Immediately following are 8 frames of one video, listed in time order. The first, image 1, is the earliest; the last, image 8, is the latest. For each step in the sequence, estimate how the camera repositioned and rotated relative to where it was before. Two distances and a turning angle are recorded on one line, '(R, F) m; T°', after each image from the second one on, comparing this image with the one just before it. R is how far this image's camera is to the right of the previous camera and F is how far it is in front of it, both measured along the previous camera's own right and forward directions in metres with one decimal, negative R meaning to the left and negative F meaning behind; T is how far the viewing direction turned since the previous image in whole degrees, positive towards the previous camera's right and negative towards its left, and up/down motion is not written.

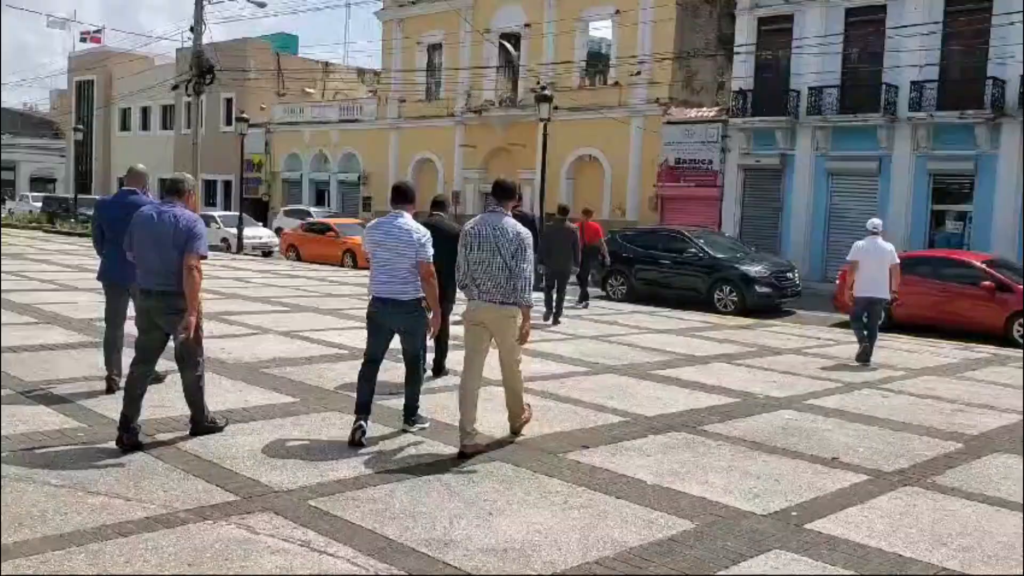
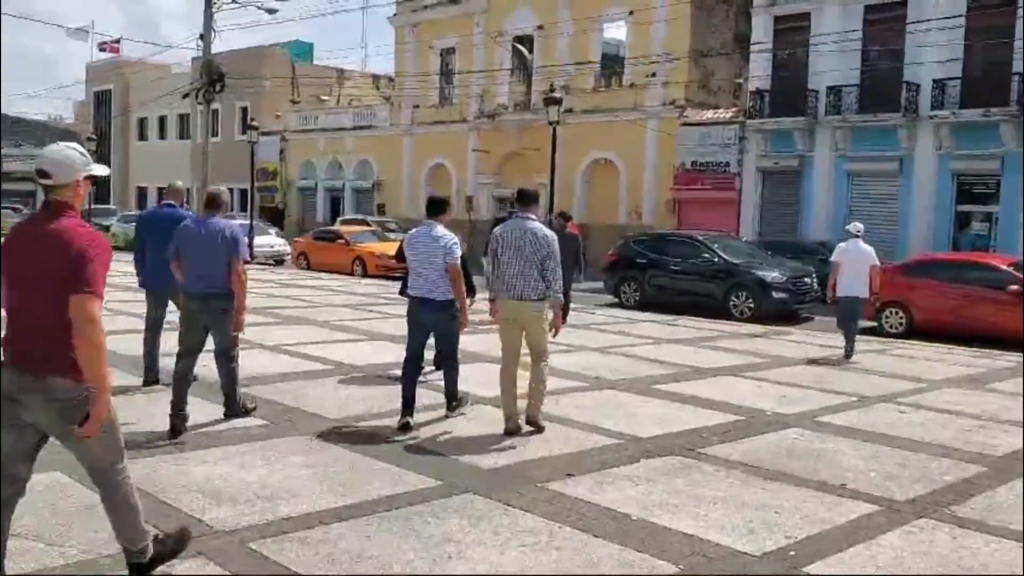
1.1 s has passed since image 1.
(+0.3, +0.5) m; -1°
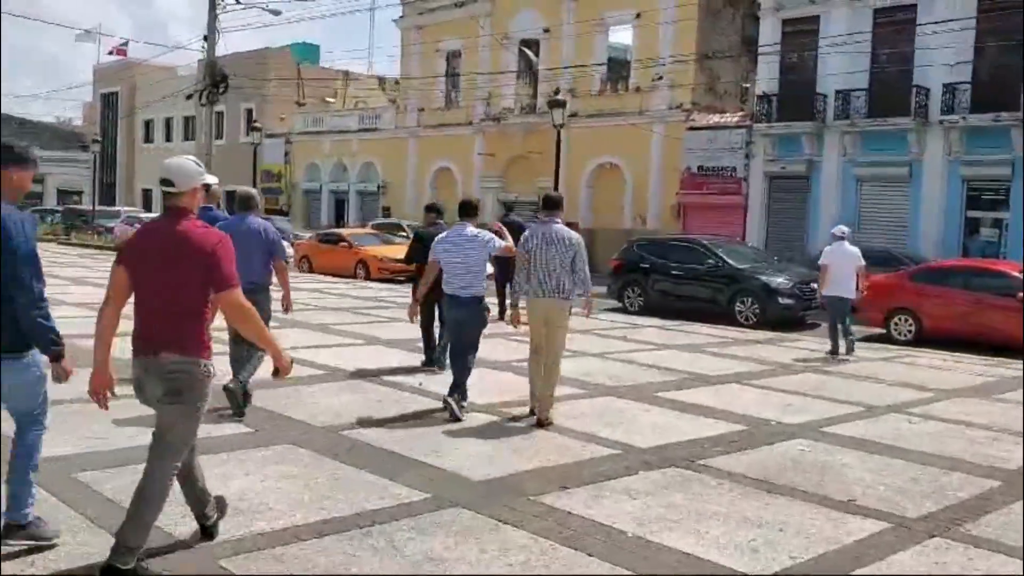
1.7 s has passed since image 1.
(+0.1, +0.3) m; 0°
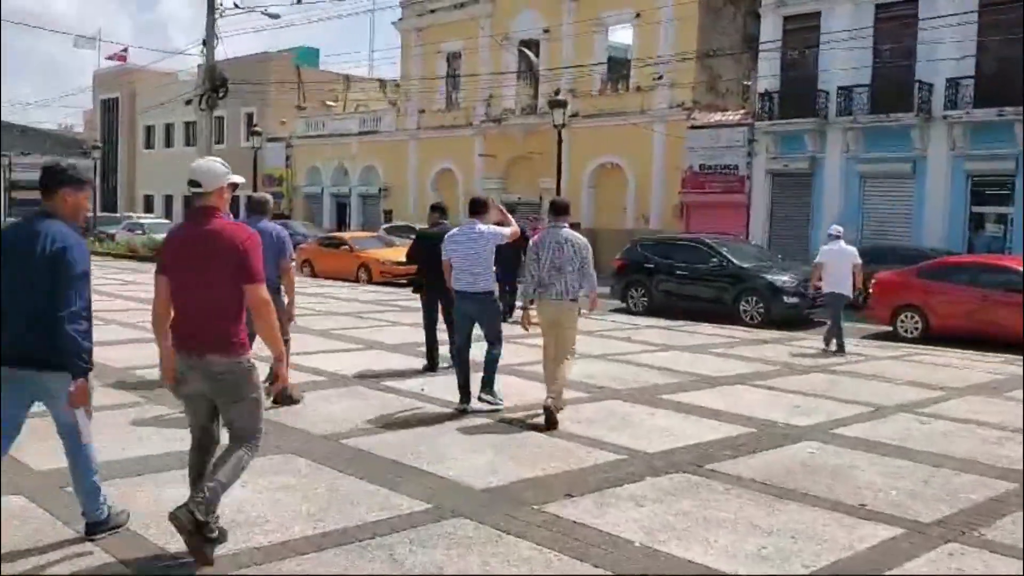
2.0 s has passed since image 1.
(0.0, +0.1) m; 0°
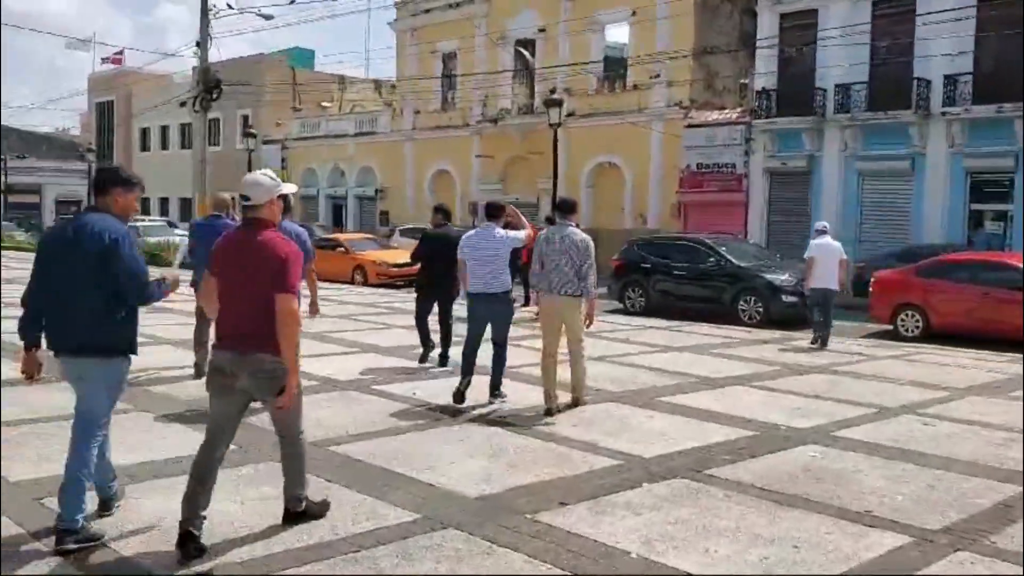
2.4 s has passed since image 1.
(0.0, +0.2) m; 0°
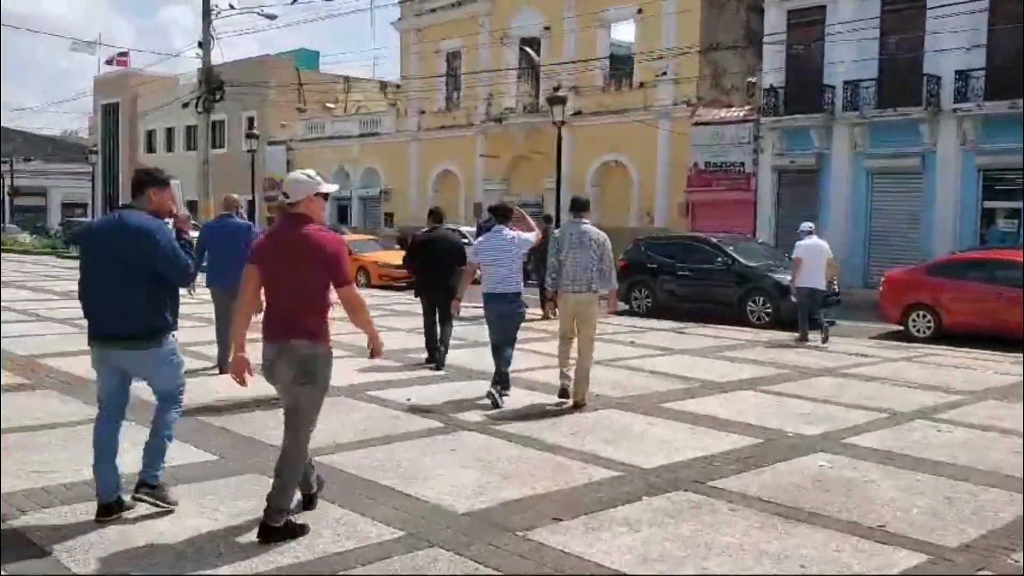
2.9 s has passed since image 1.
(+0.1, +0.3) m; 0°
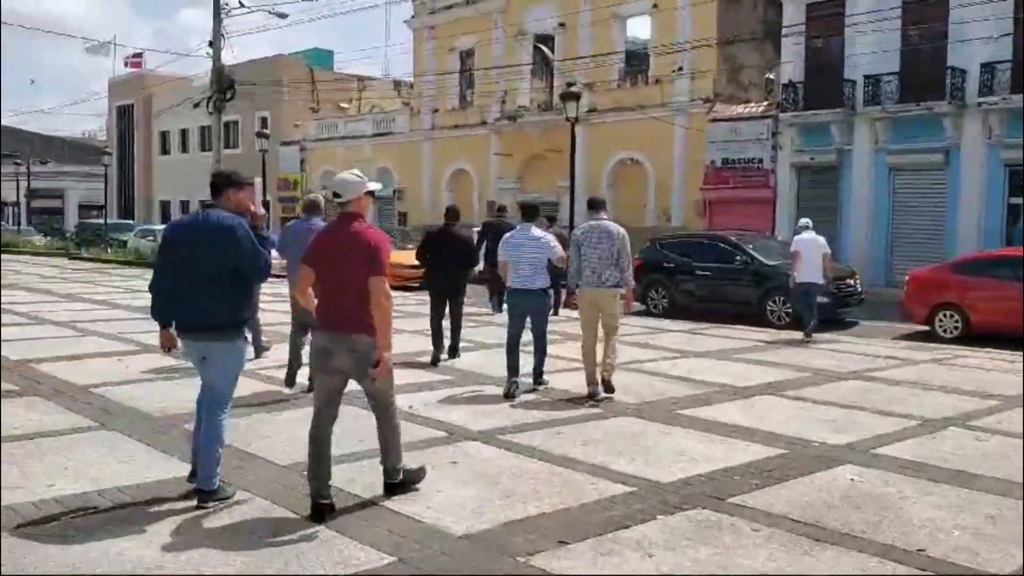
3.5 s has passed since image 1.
(+0.1, +0.4) m; -1°
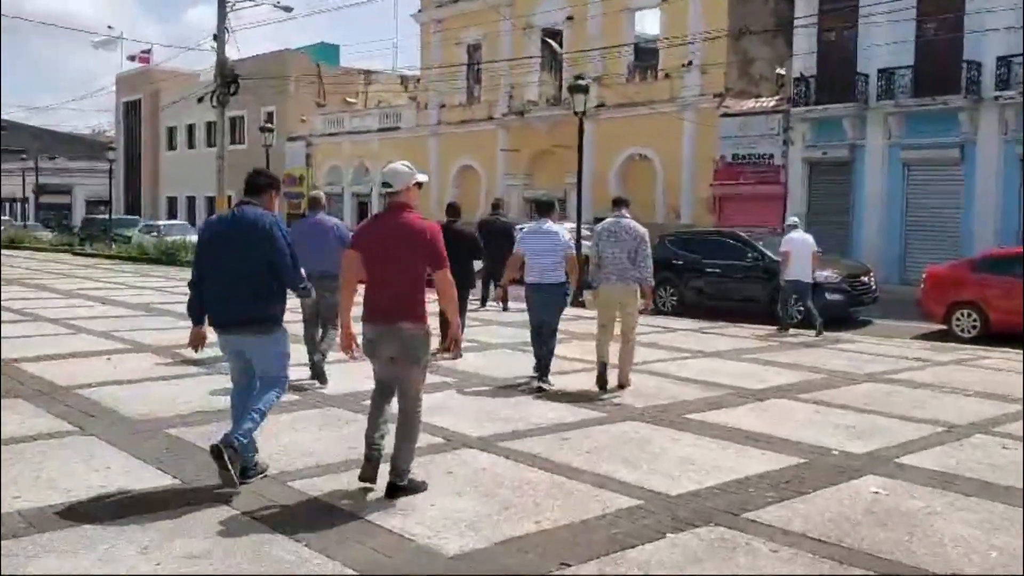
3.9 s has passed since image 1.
(0.0, +0.4) m; 0°
